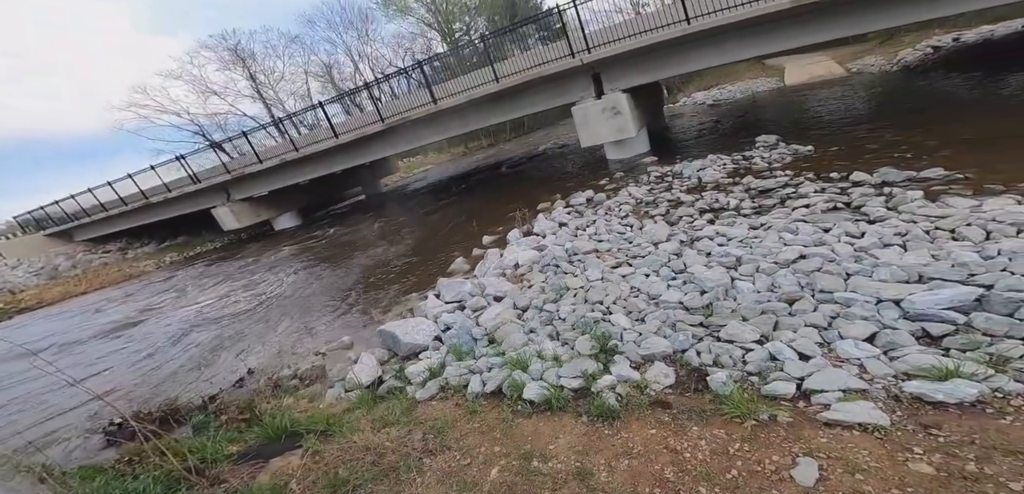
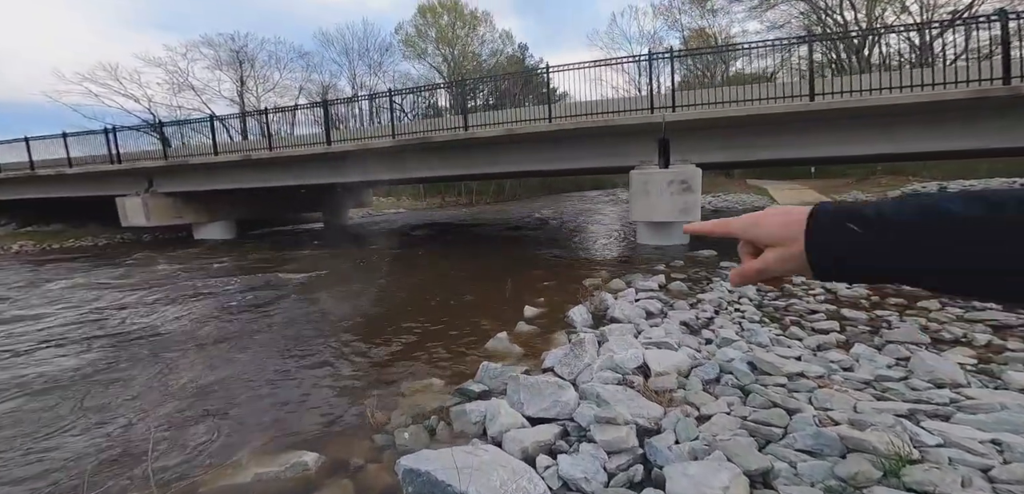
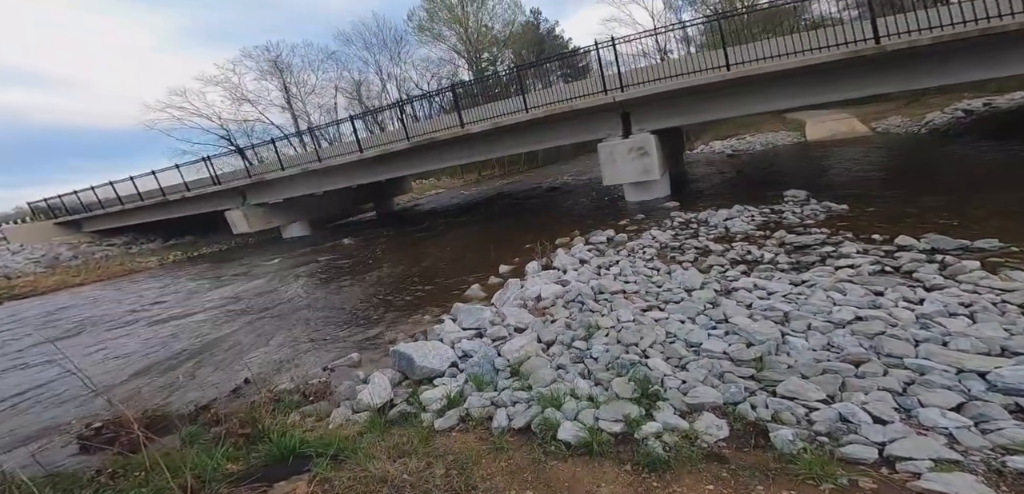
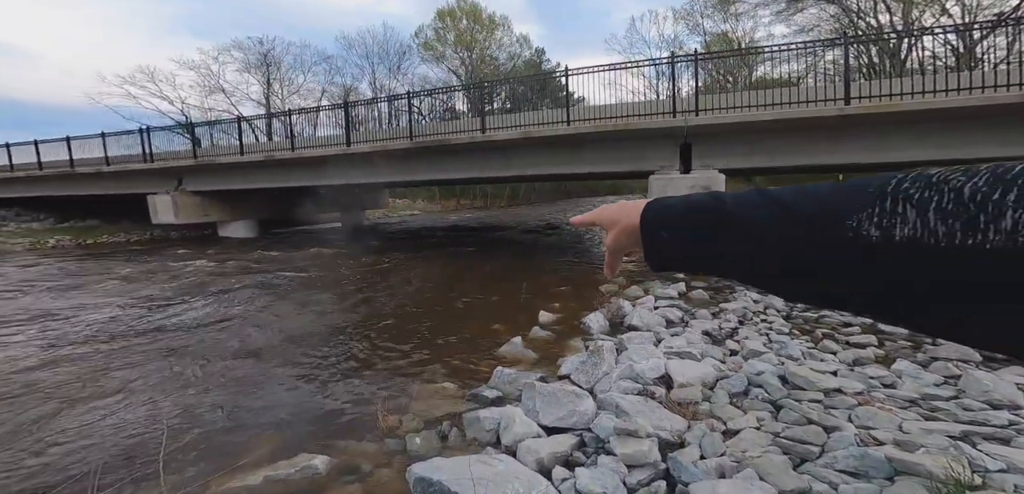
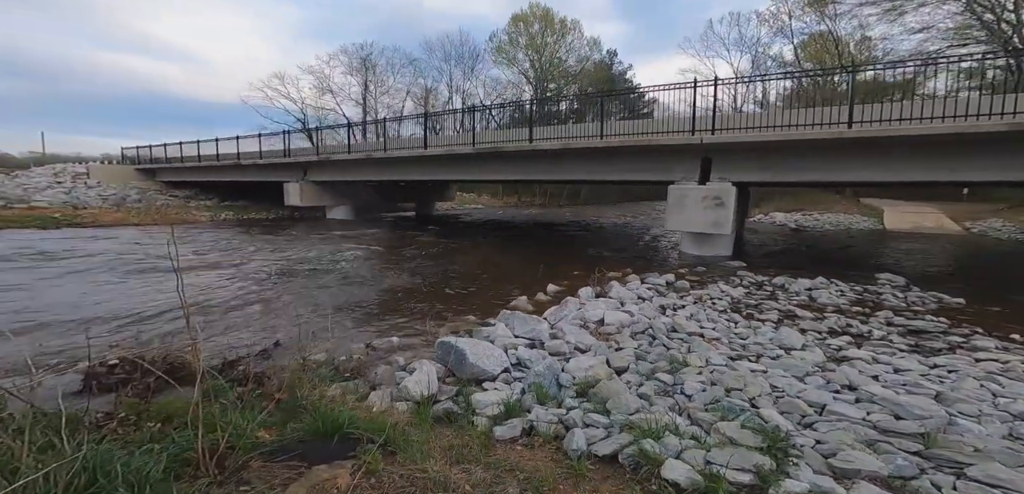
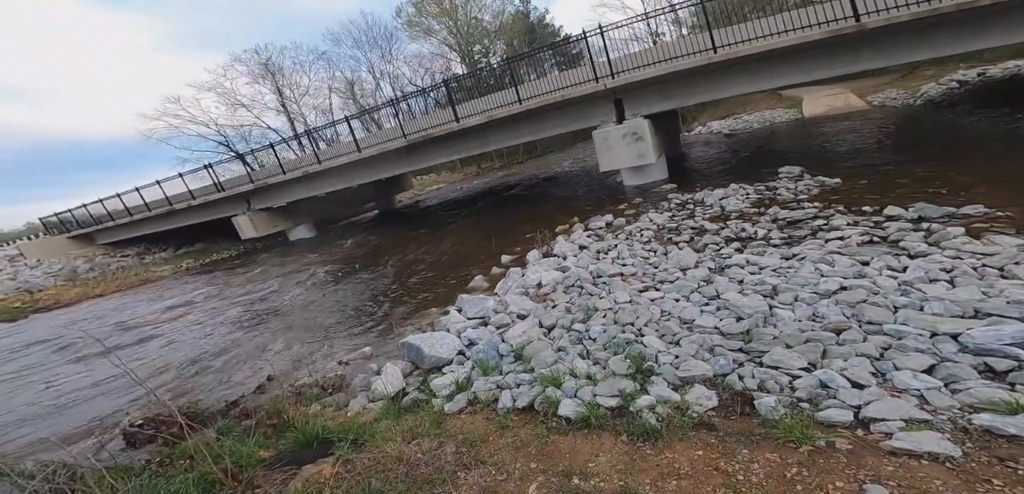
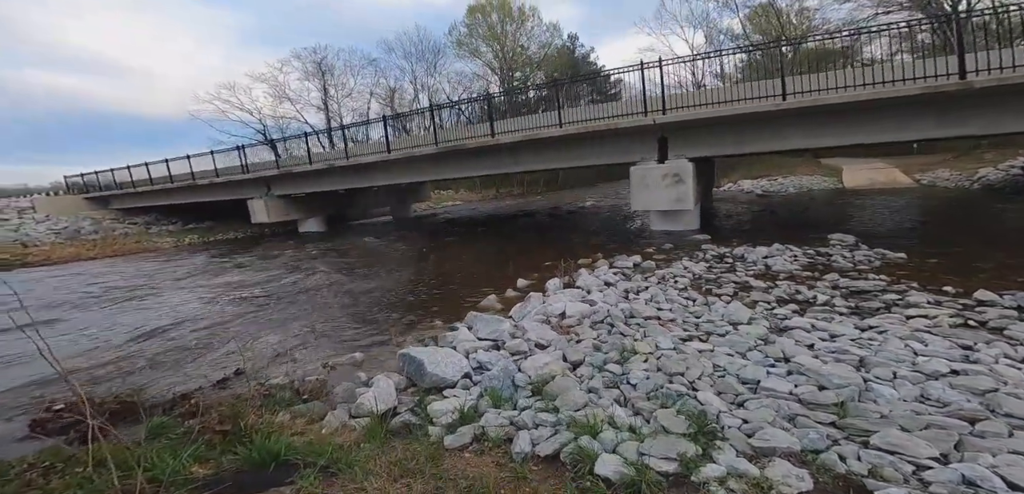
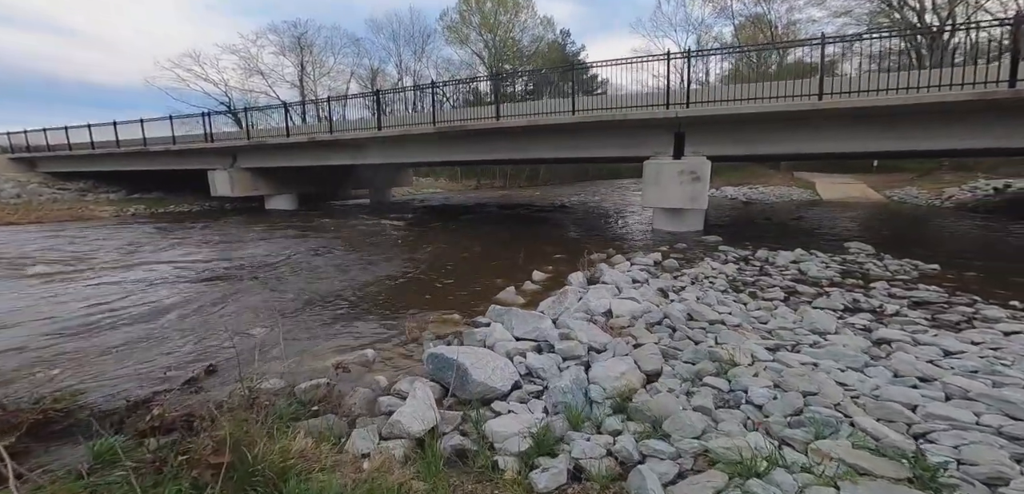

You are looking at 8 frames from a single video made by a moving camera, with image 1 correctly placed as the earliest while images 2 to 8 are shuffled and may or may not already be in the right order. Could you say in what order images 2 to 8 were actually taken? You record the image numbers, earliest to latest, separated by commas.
6, 3, 7, 5, 8, 2, 4
